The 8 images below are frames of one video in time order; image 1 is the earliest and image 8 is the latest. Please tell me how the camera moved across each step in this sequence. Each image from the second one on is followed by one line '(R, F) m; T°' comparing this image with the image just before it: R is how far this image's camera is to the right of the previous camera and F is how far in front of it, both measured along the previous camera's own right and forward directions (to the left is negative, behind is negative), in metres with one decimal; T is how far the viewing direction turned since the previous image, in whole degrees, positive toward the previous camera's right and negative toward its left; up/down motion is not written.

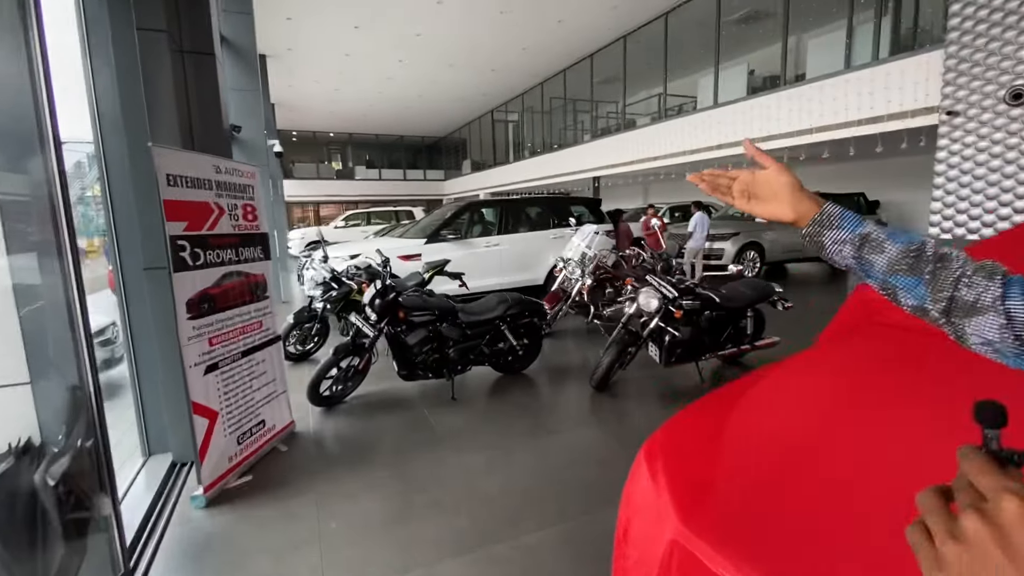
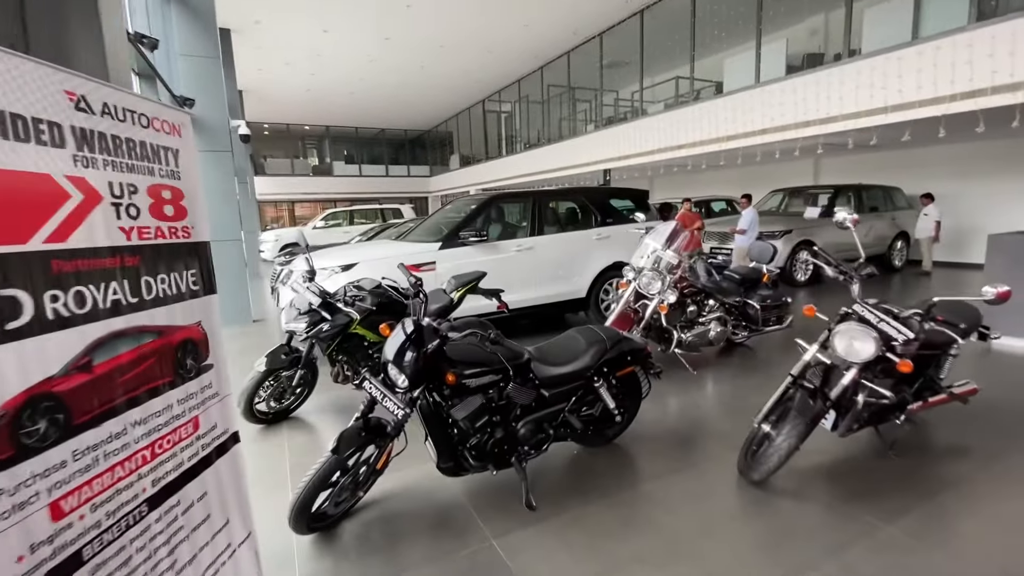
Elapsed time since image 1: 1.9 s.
(-0.6, +1.4) m; +2°
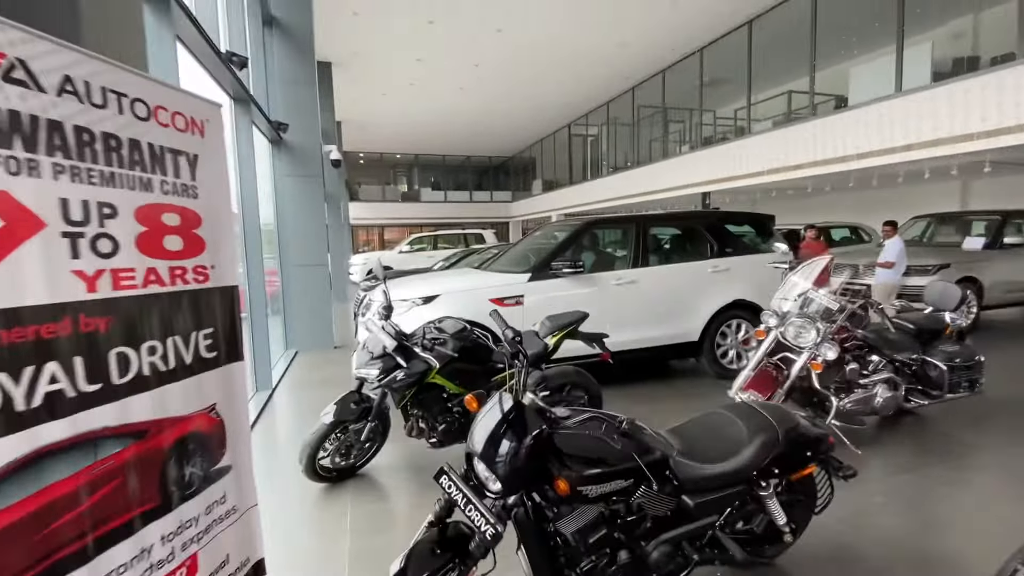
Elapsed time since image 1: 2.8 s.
(-0.2, +0.6) m; -9°
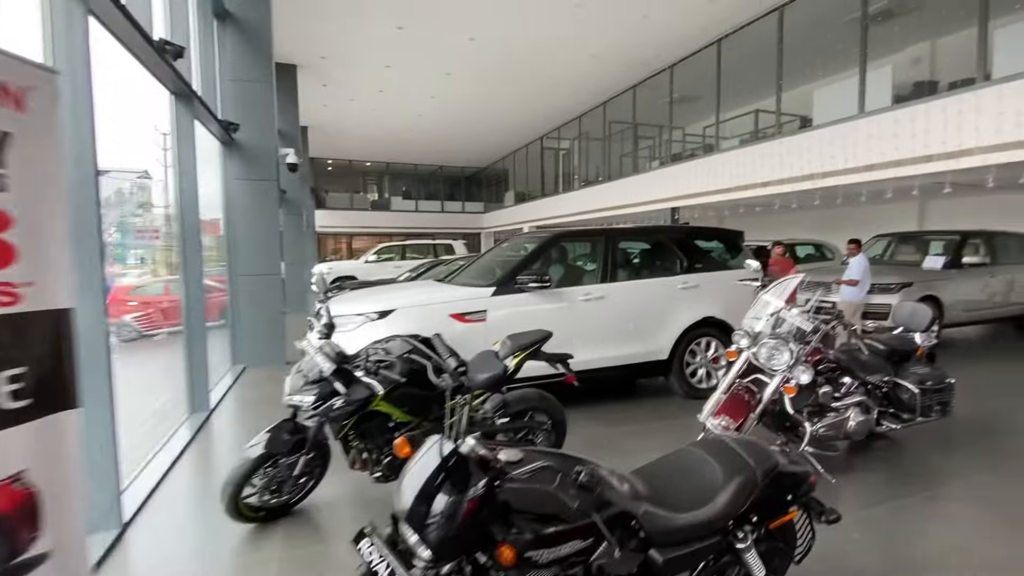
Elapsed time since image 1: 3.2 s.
(+0.1, +0.2) m; +3°
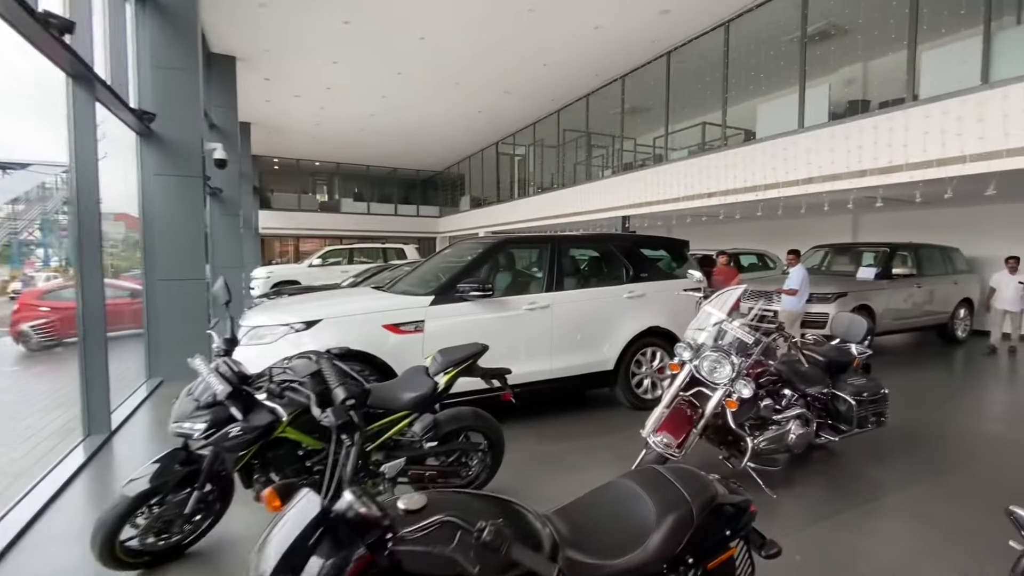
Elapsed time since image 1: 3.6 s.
(+0.1, +0.2) m; +5°
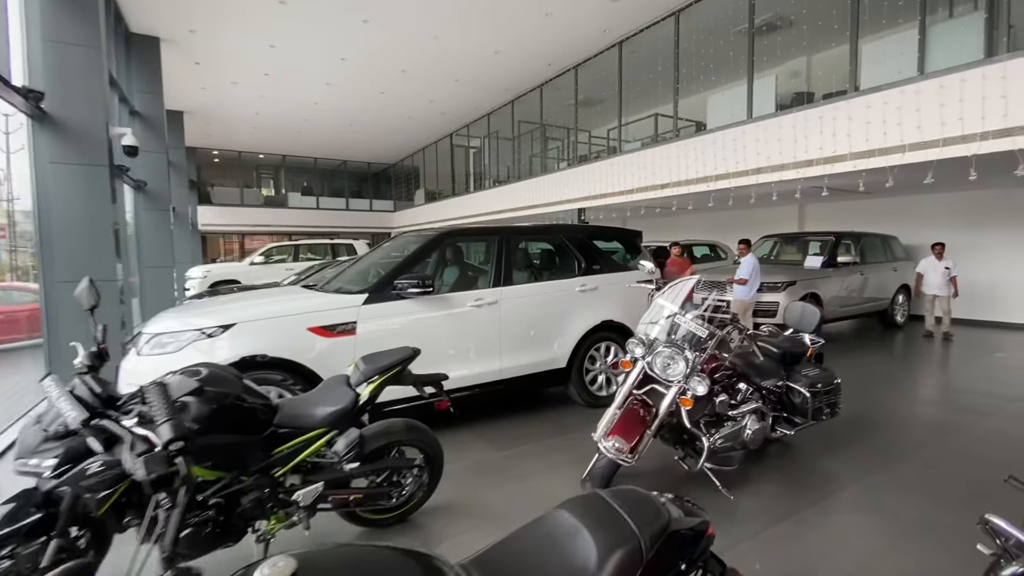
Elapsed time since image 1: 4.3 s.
(+0.1, +0.3) m; +5°
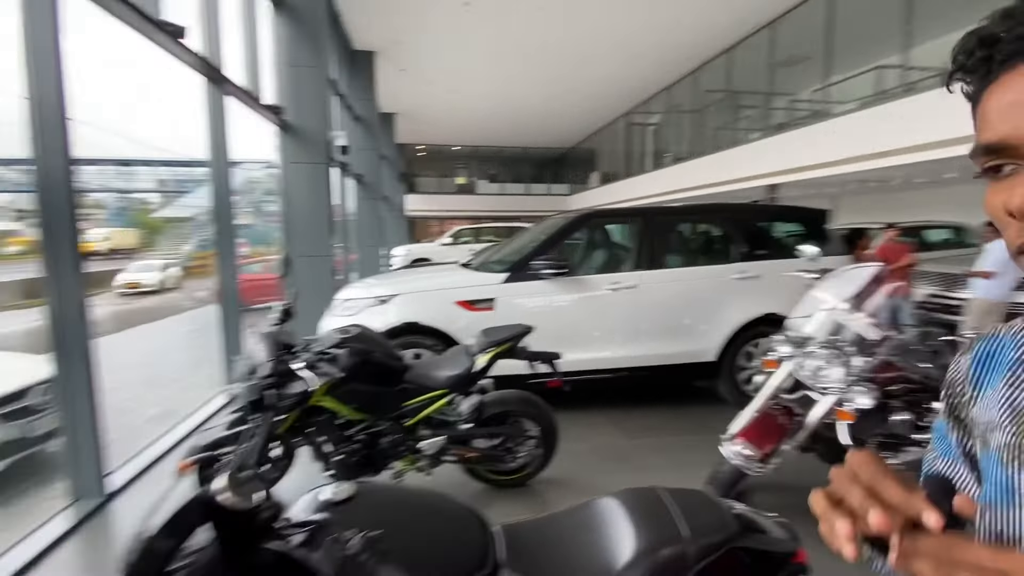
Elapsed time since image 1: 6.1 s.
(+0.3, 0.0) m; -21°
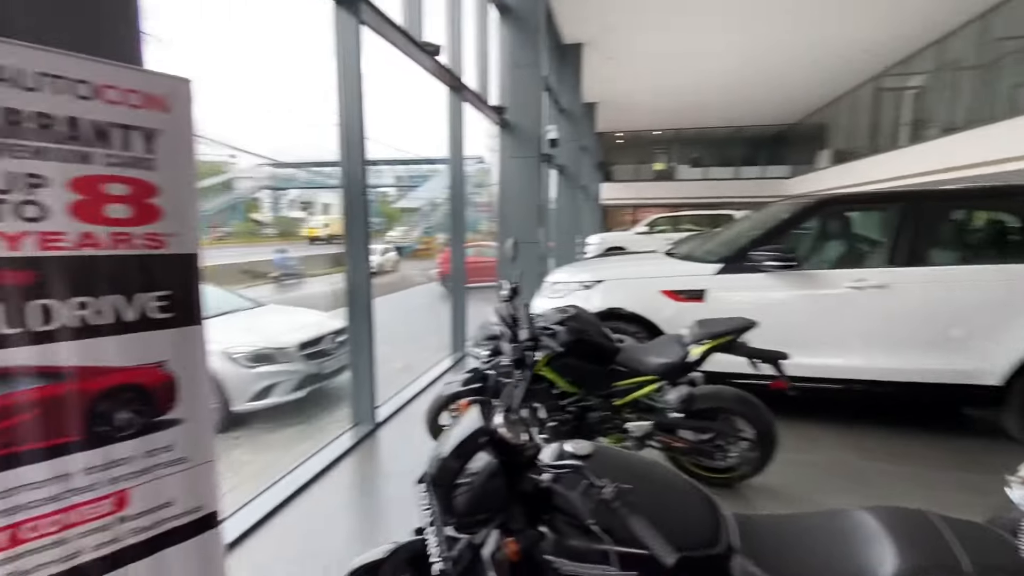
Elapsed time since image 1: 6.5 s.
(-0.1, -0.1) m; -22°
